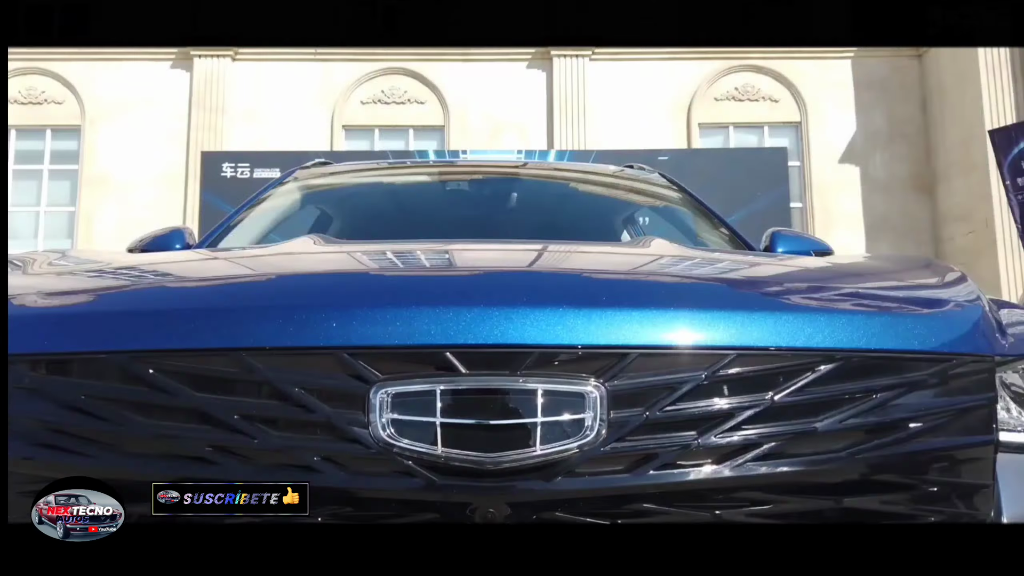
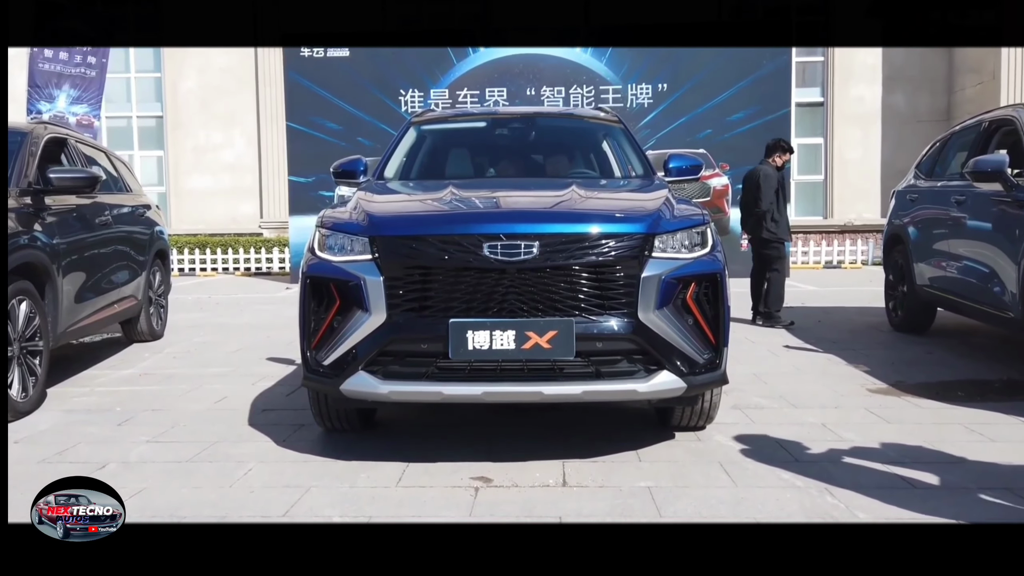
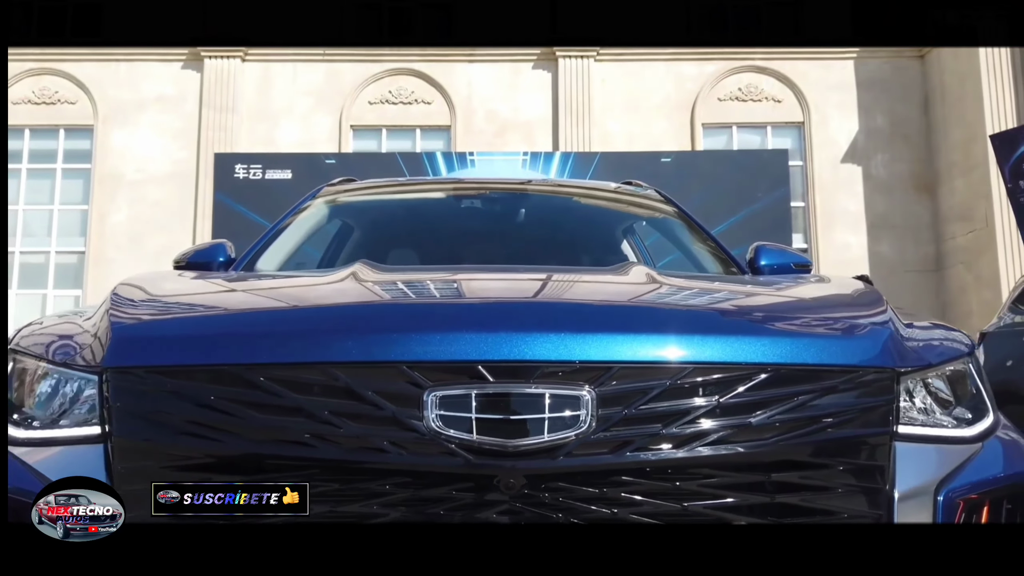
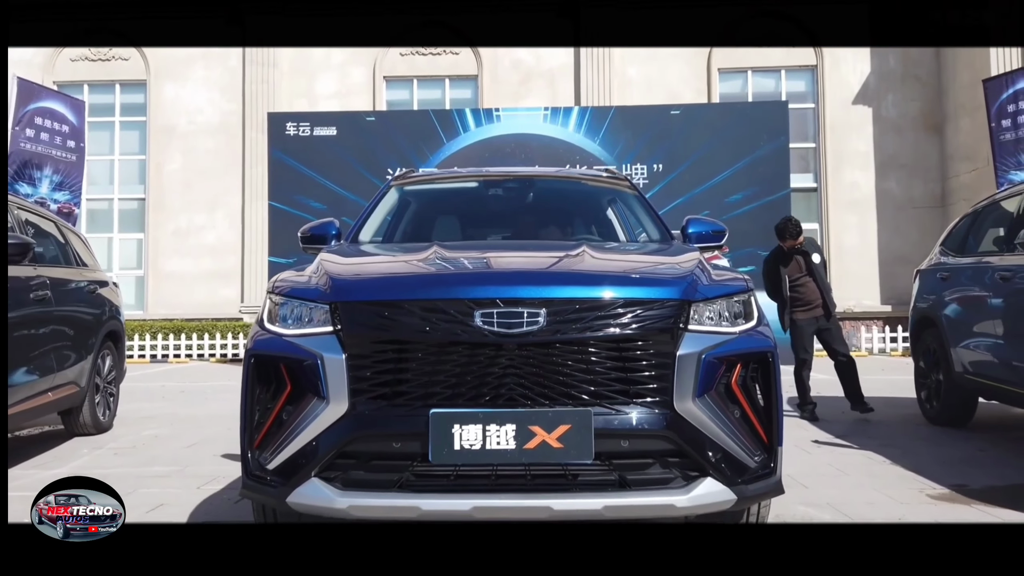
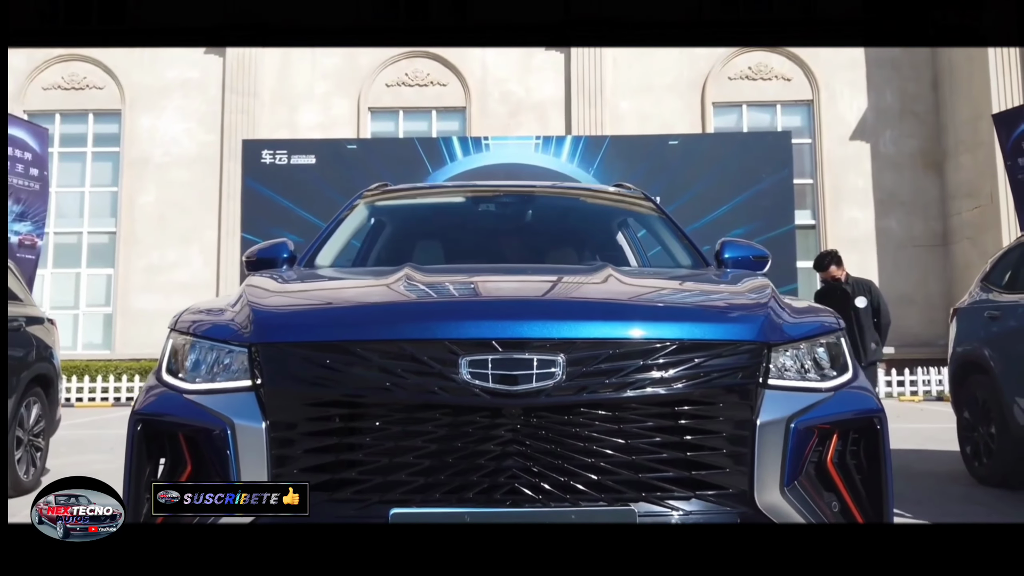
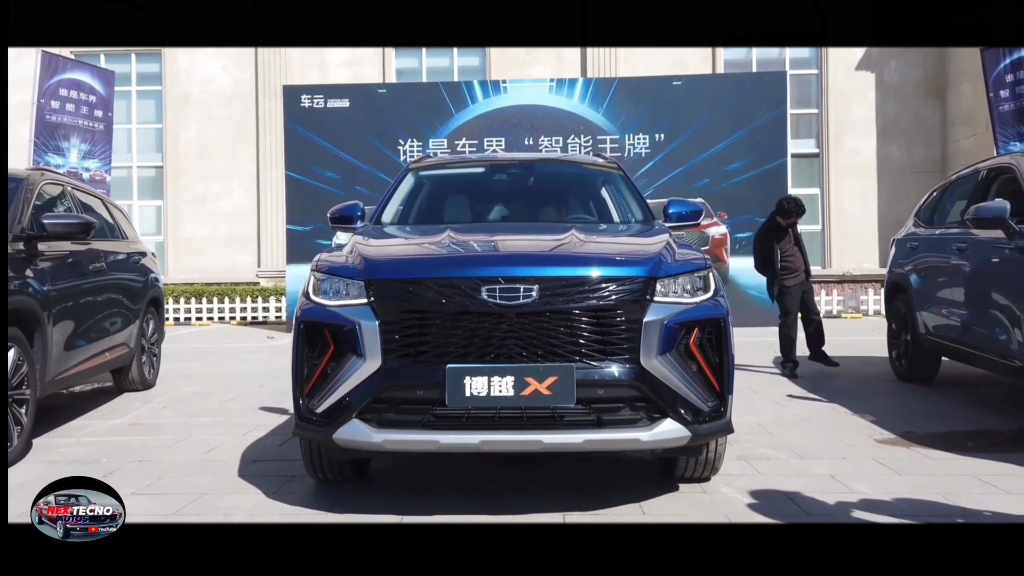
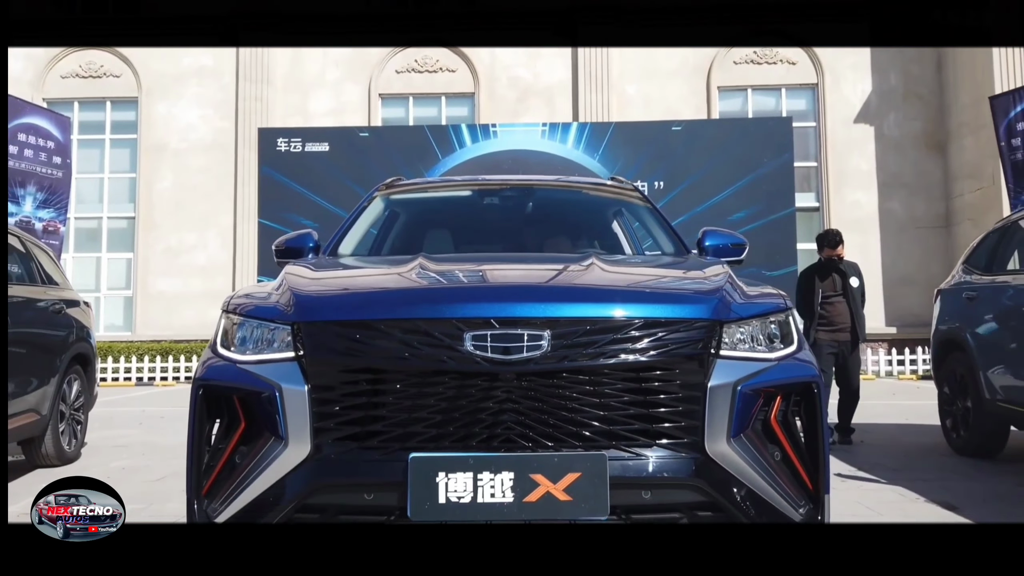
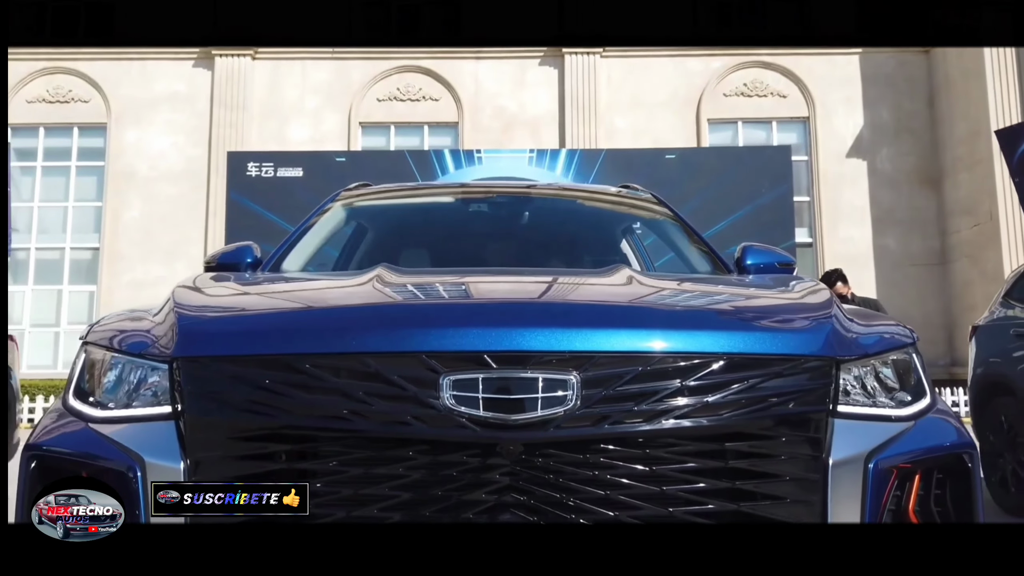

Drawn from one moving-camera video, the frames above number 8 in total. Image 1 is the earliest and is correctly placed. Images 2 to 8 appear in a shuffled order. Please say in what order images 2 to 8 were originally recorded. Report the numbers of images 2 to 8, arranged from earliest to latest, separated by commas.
3, 8, 5, 7, 4, 6, 2
